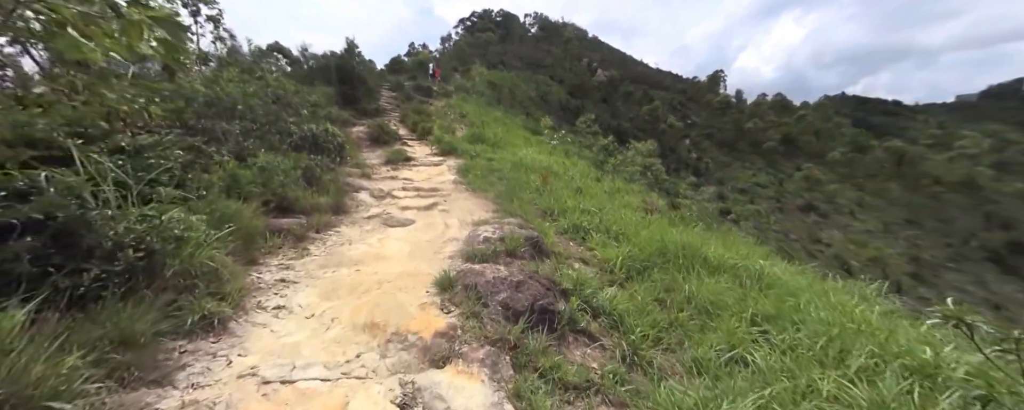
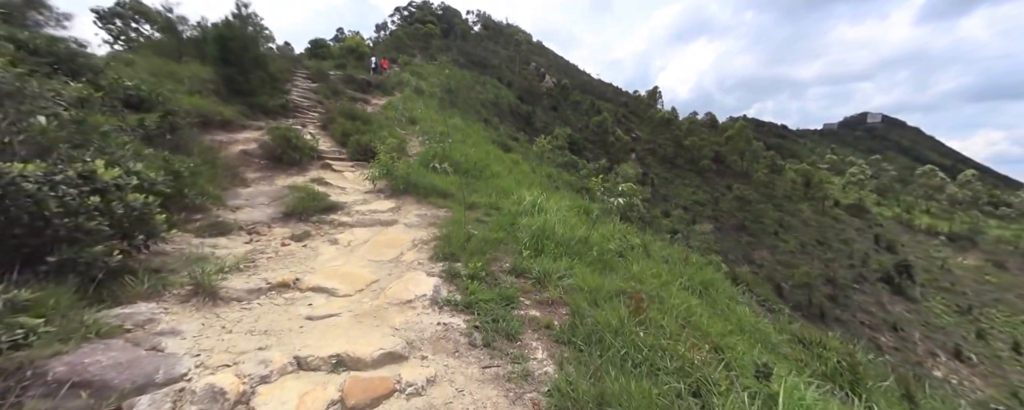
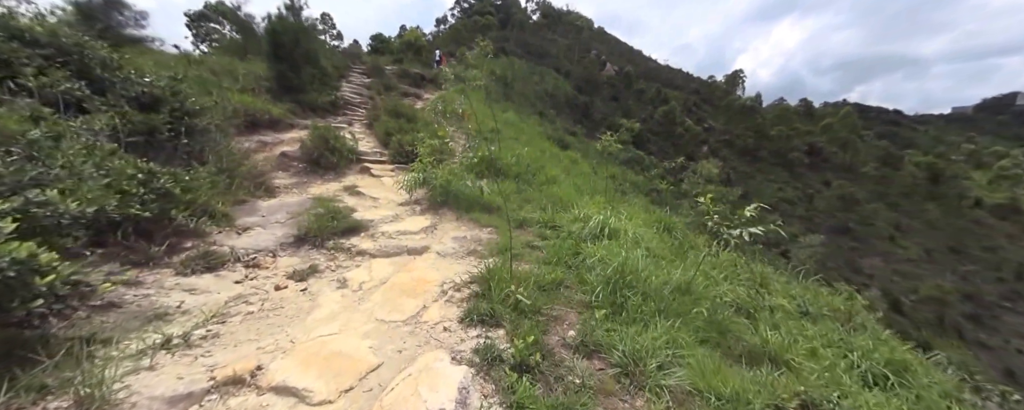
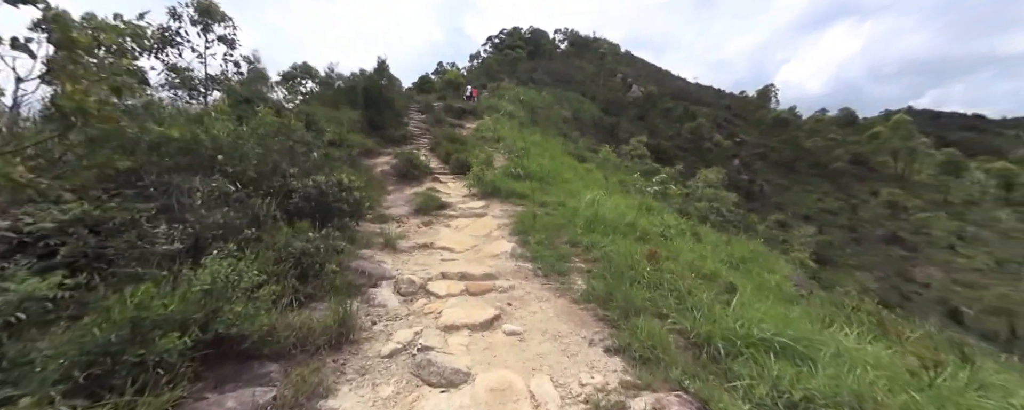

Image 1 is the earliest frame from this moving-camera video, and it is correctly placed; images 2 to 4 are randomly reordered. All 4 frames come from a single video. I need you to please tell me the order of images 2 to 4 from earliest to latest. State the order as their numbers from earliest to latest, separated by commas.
4, 2, 3
